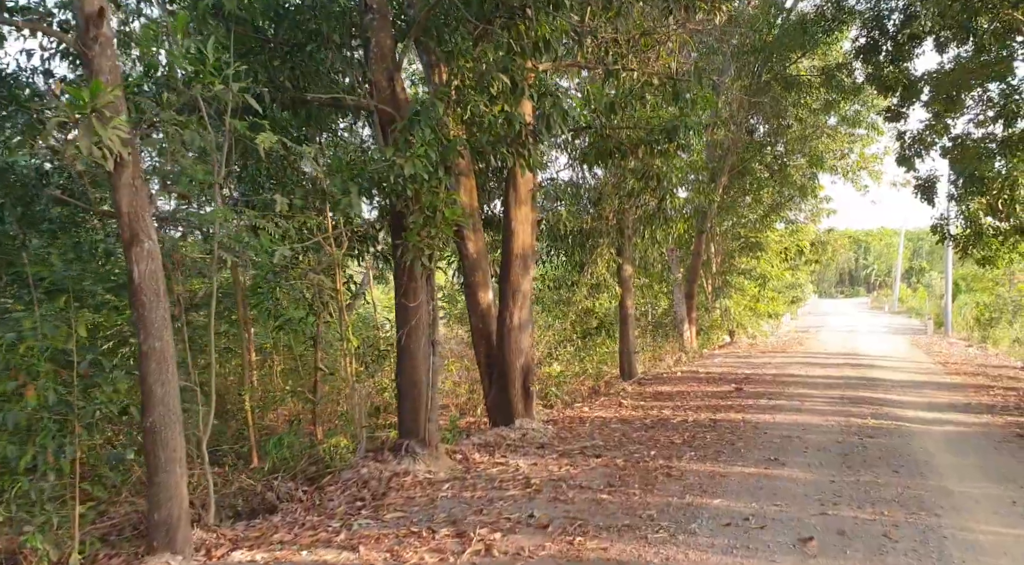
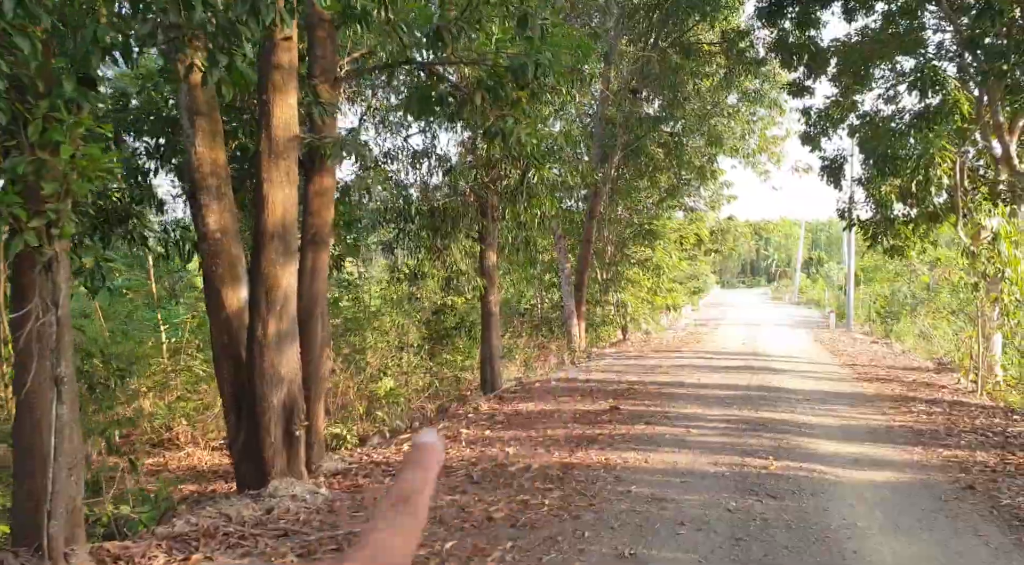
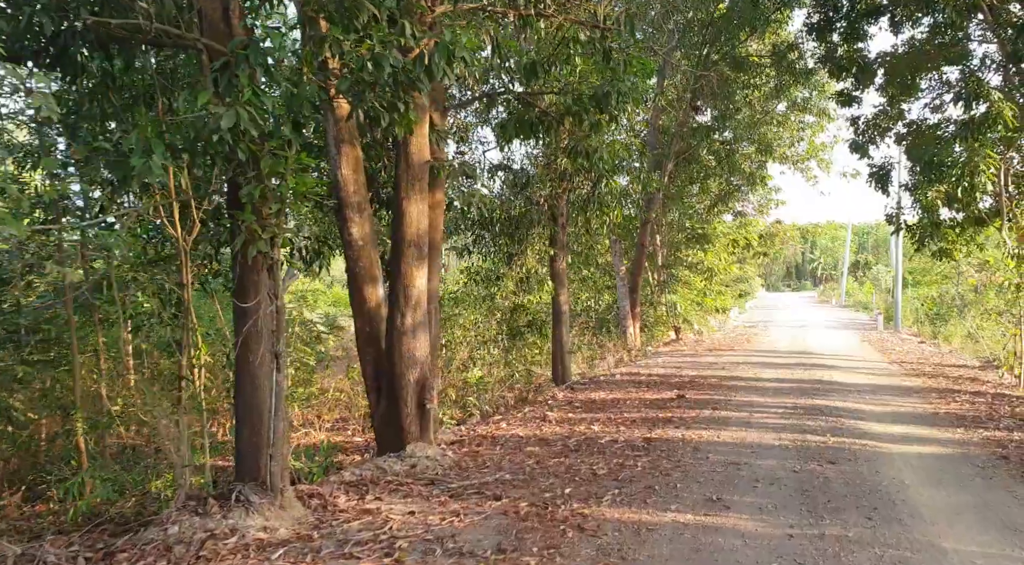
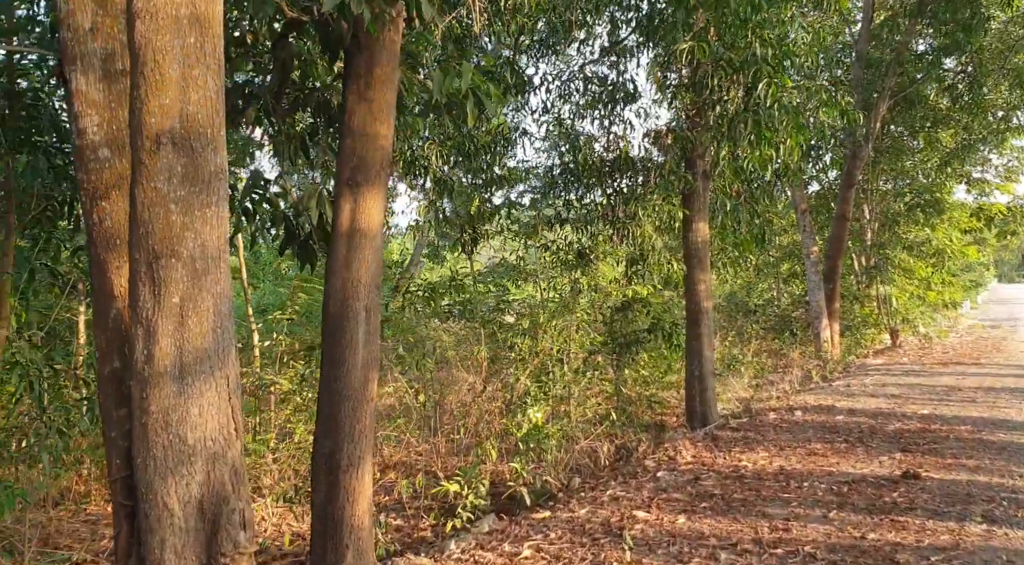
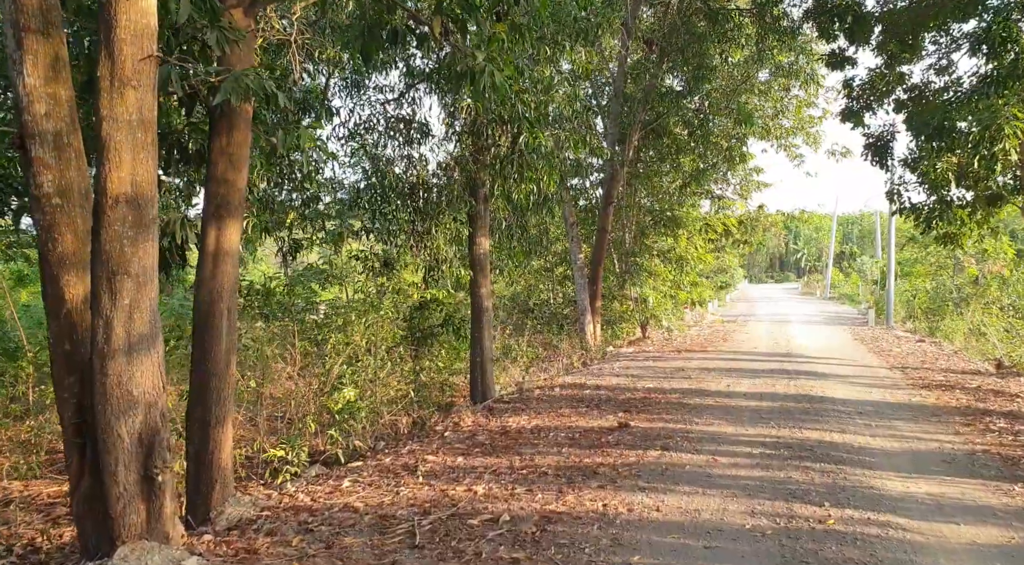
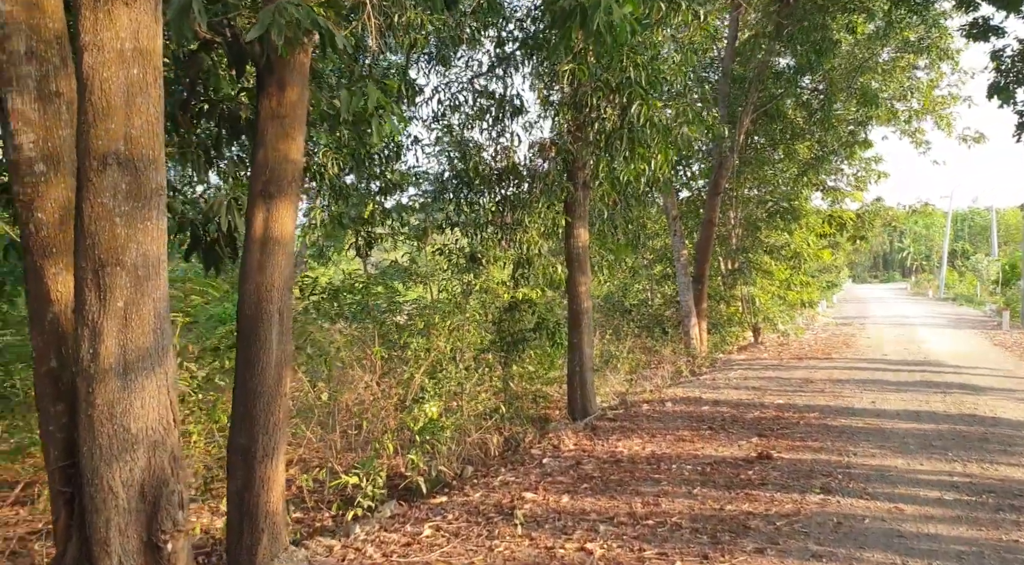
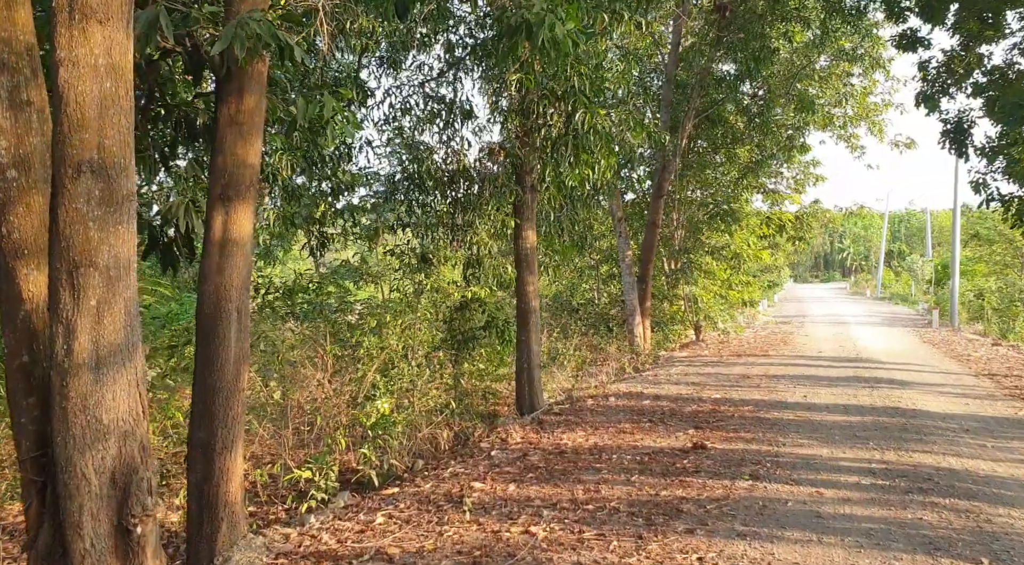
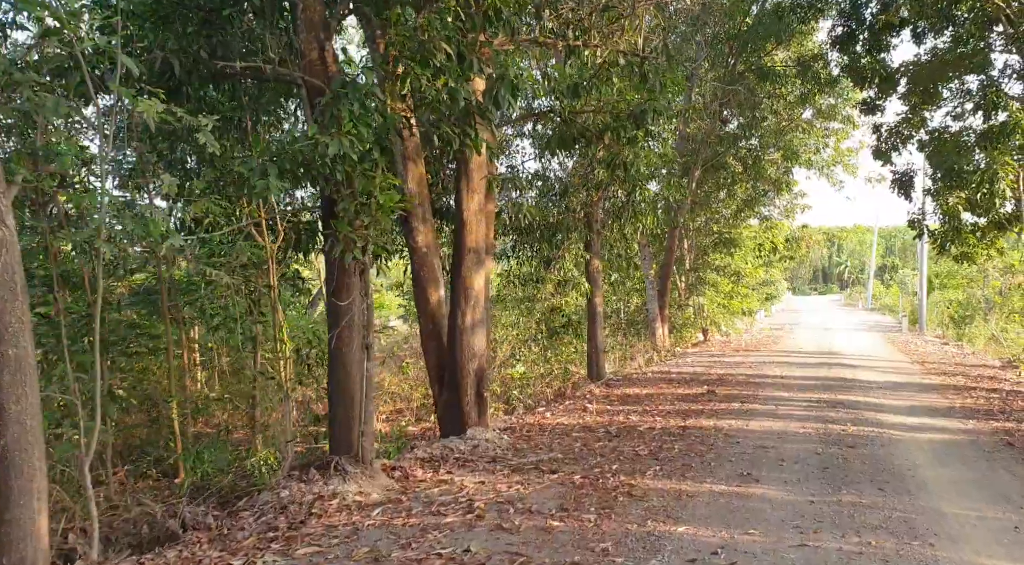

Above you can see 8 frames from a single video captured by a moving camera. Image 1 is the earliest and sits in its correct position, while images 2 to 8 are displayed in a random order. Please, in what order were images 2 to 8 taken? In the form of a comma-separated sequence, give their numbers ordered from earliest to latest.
8, 3, 2, 5, 7, 6, 4
